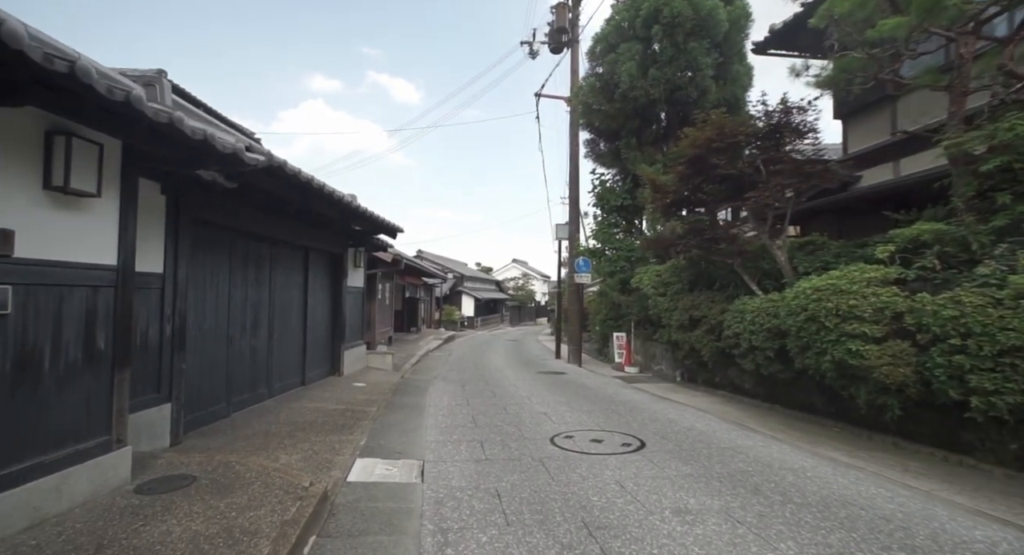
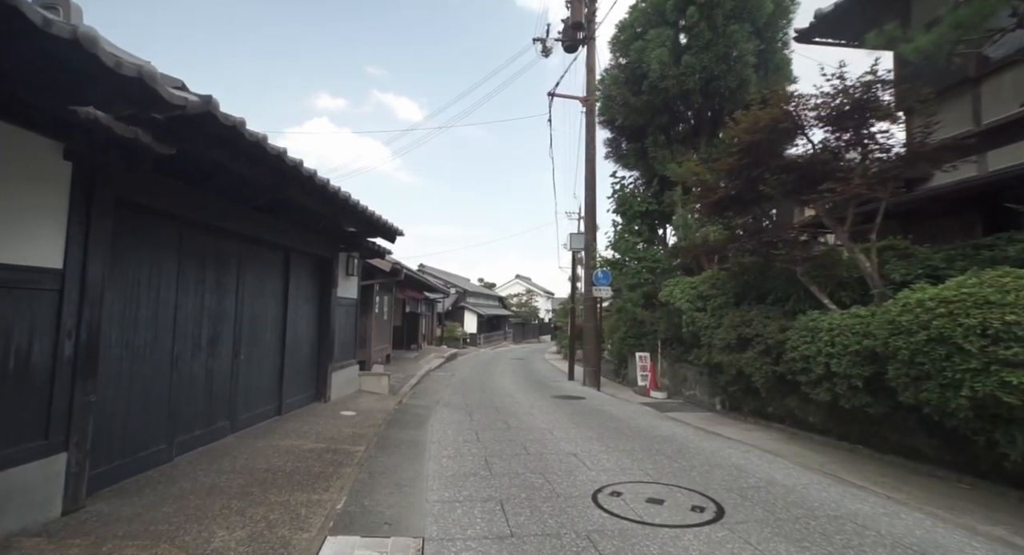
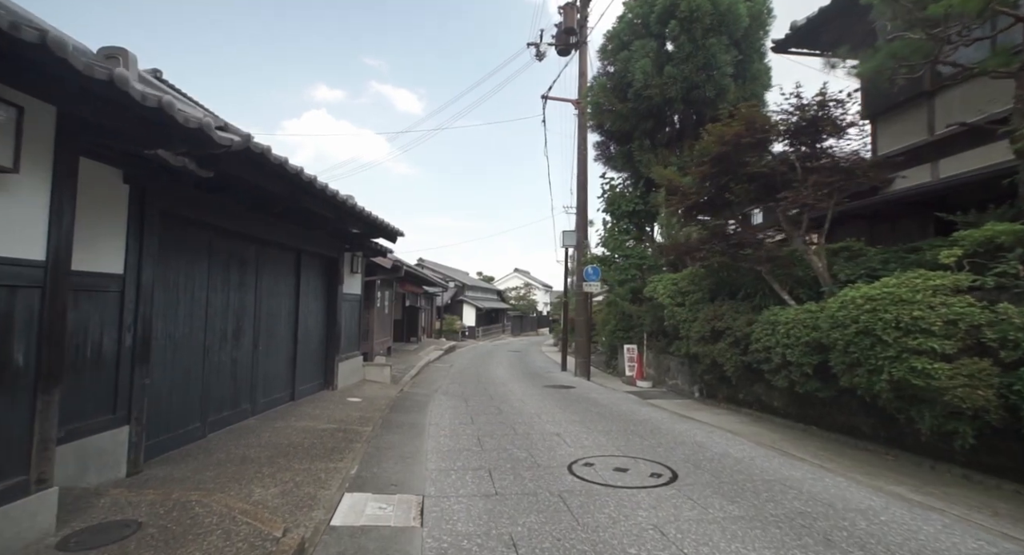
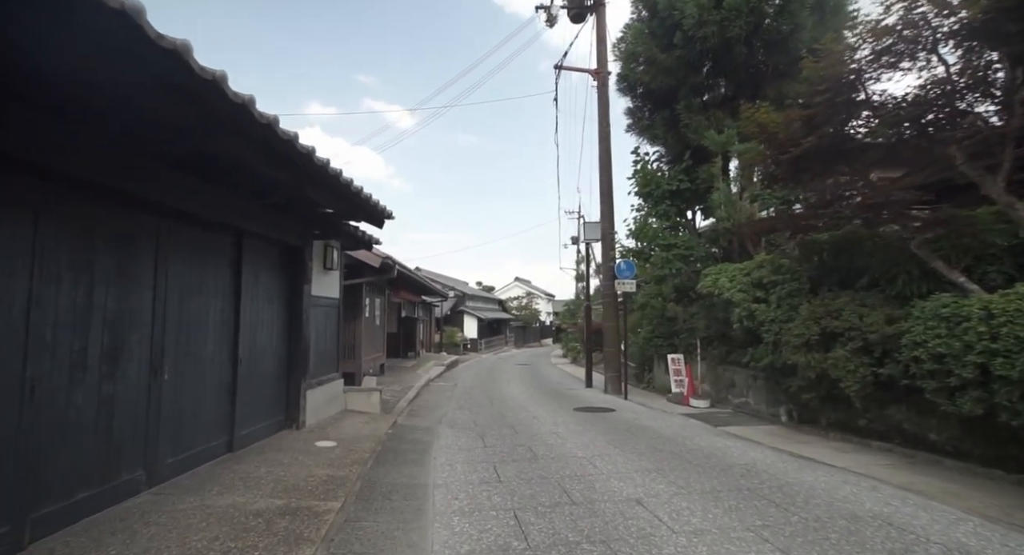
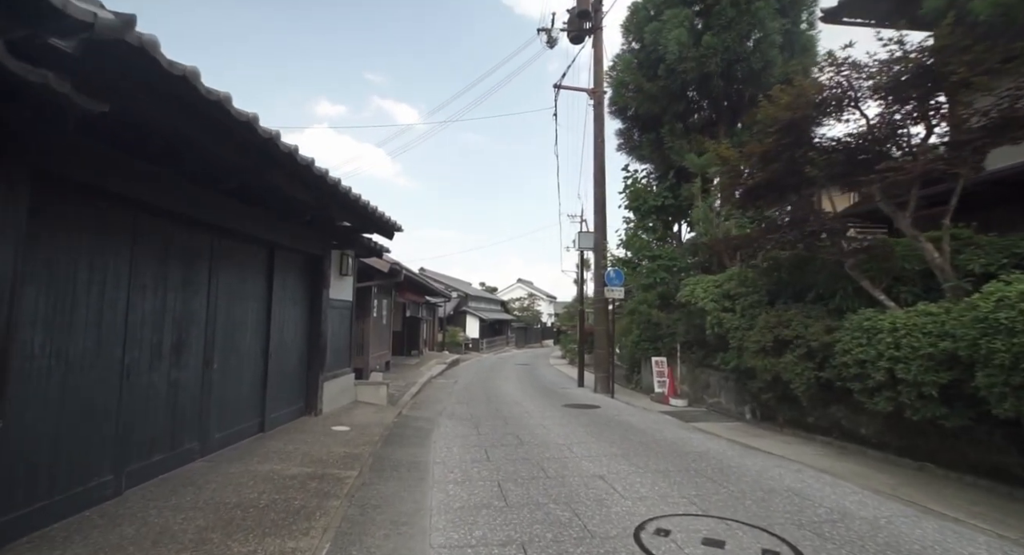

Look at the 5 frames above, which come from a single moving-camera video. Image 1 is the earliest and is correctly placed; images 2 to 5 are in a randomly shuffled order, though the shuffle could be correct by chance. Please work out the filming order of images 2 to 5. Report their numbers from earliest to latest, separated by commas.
3, 2, 5, 4
